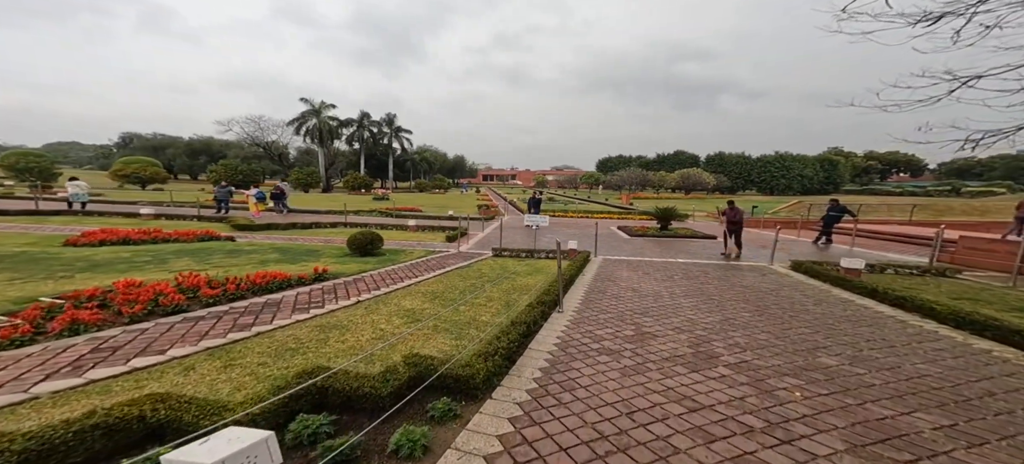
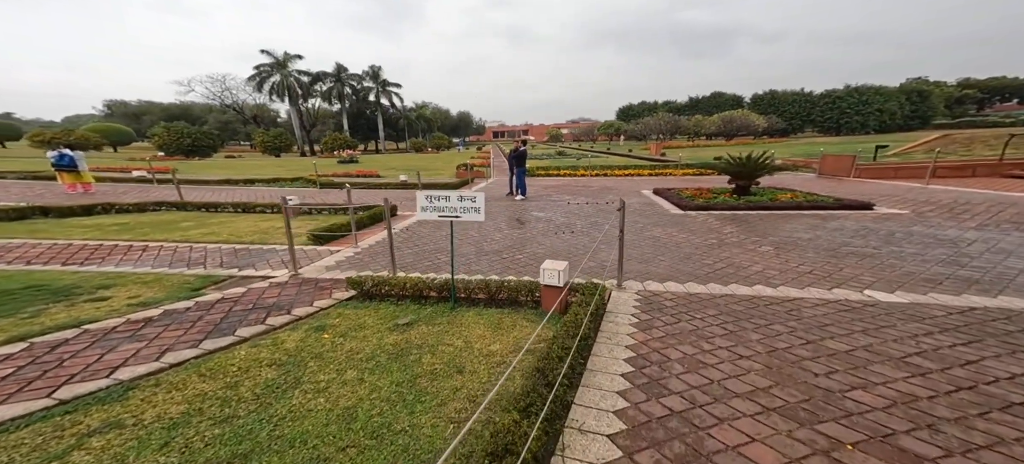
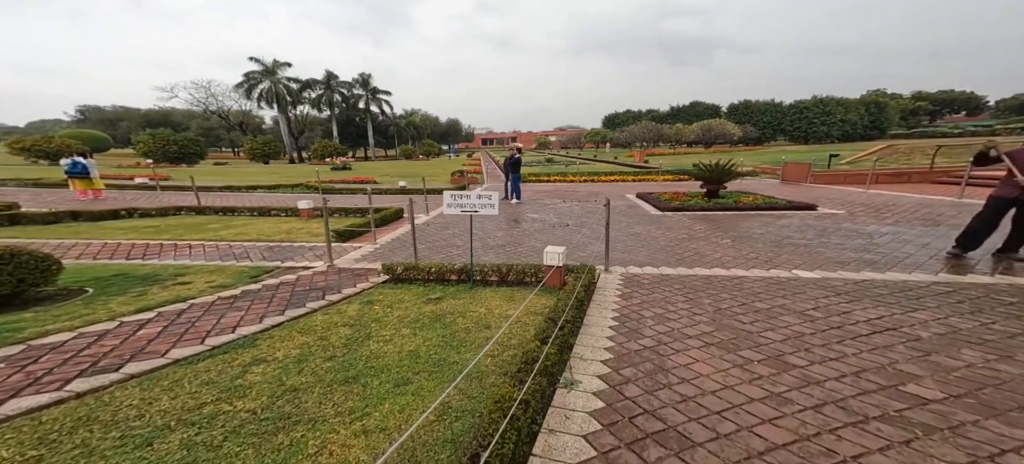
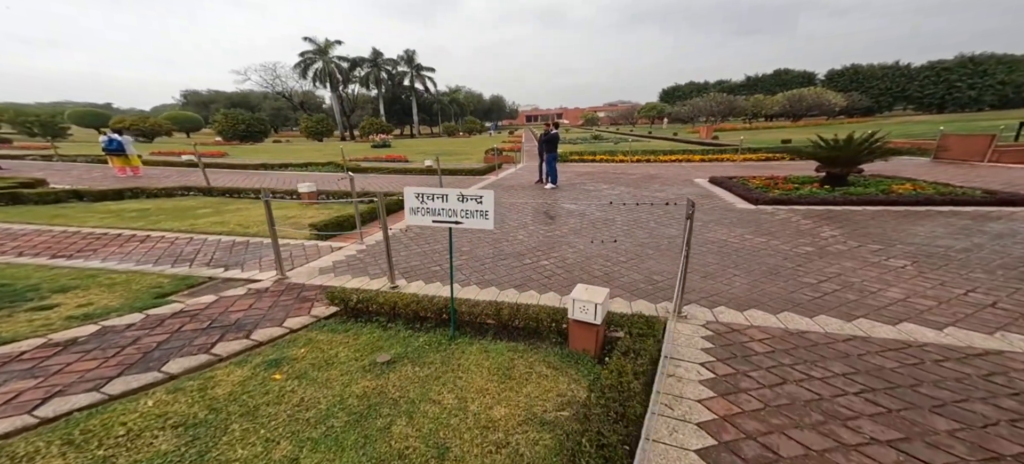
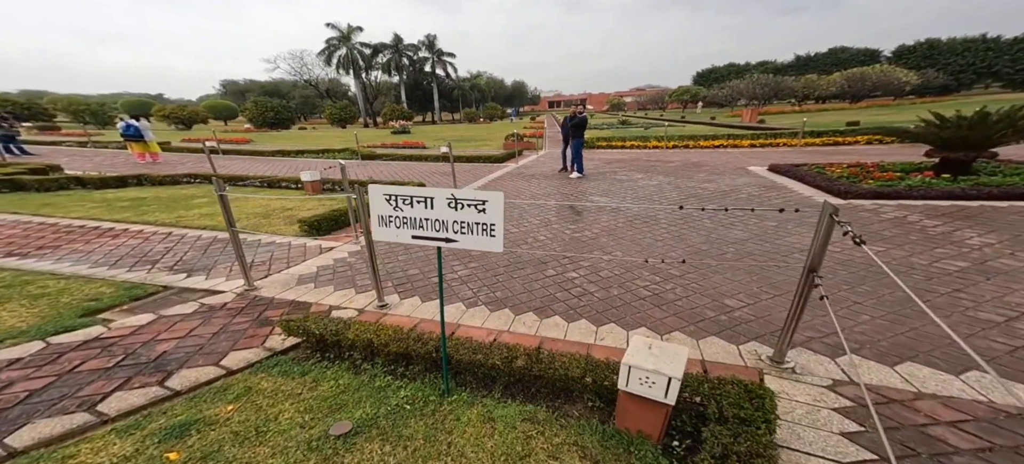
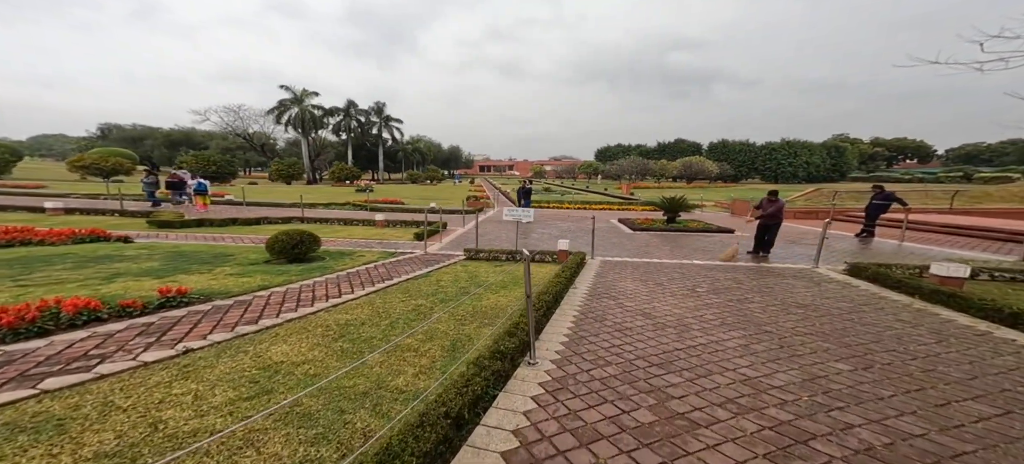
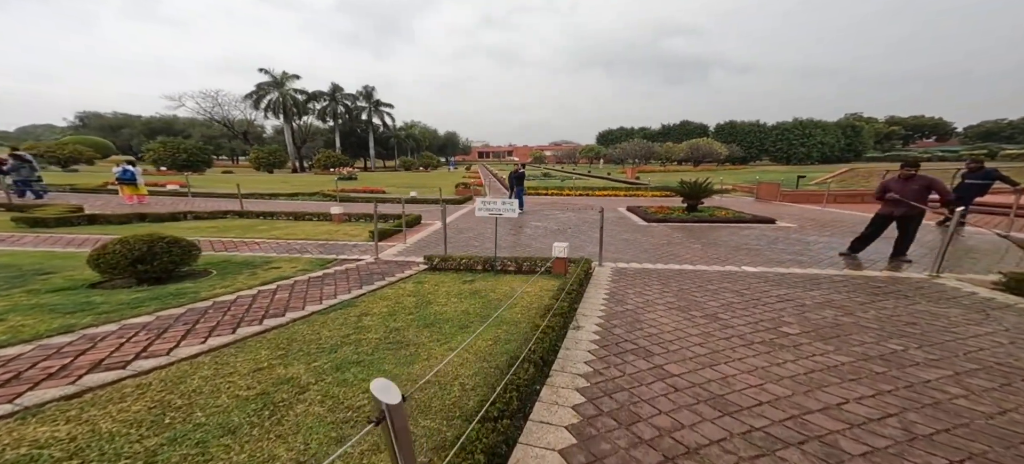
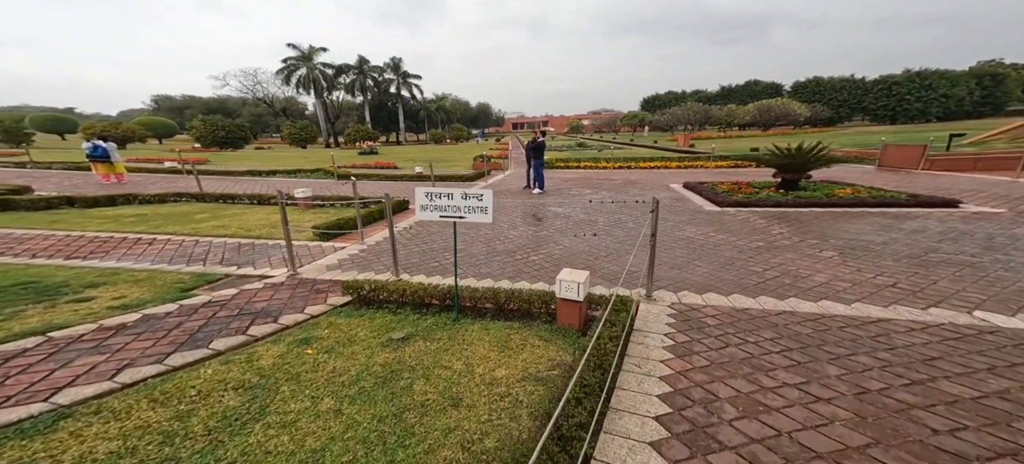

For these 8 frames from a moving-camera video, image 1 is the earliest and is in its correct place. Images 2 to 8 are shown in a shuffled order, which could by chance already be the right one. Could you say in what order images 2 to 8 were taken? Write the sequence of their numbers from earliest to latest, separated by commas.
6, 7, 3, 2, 8, 4, 5
